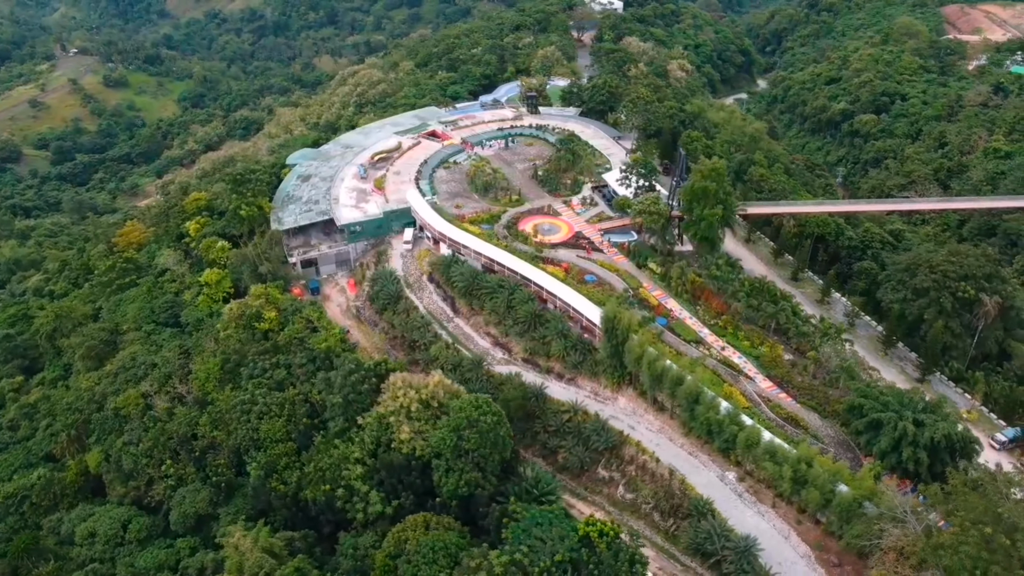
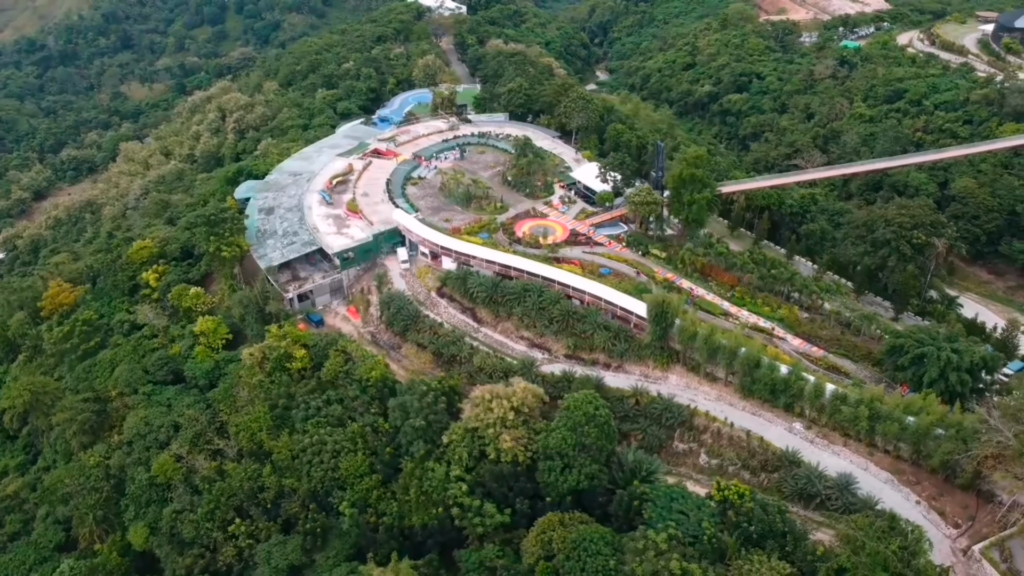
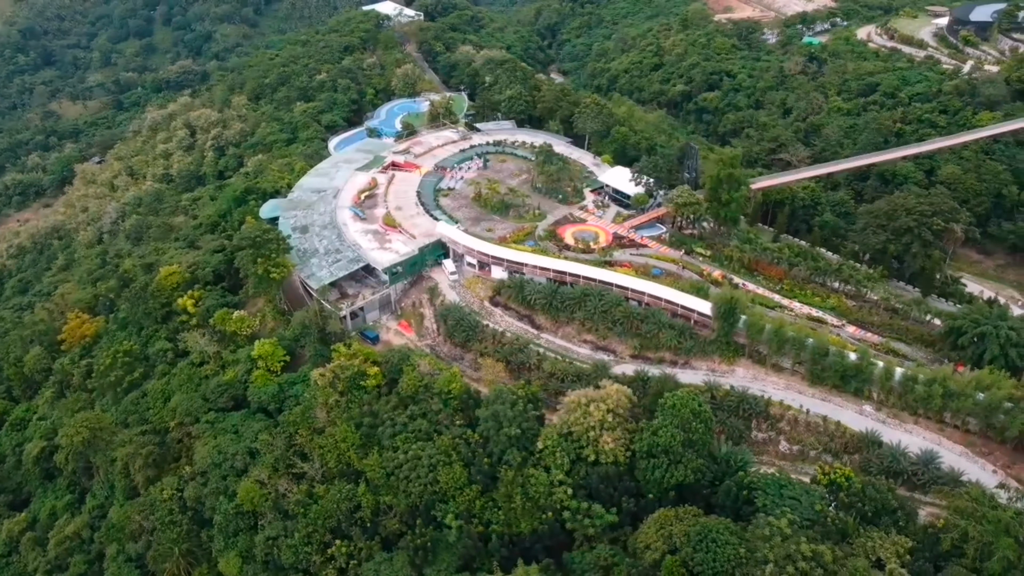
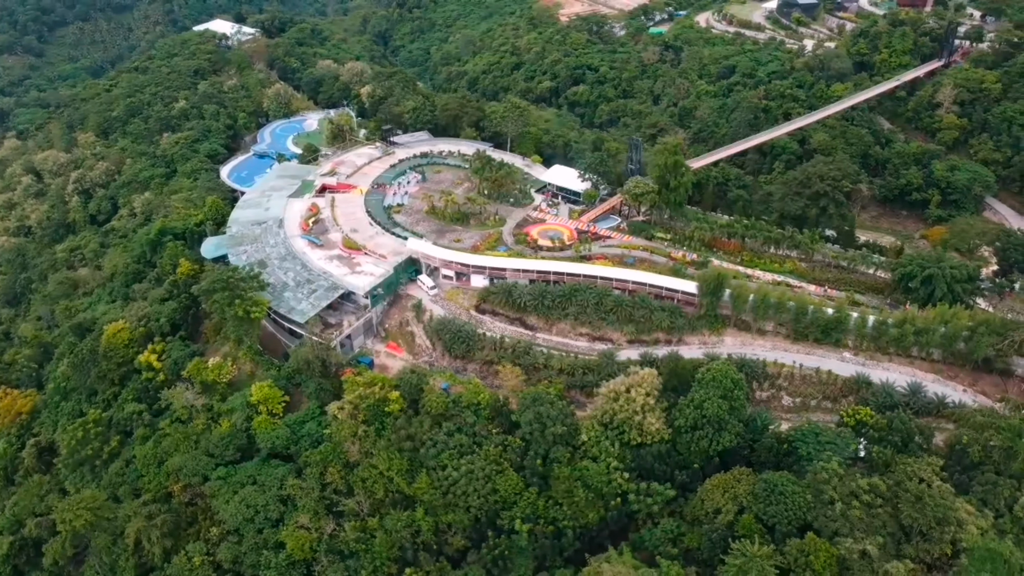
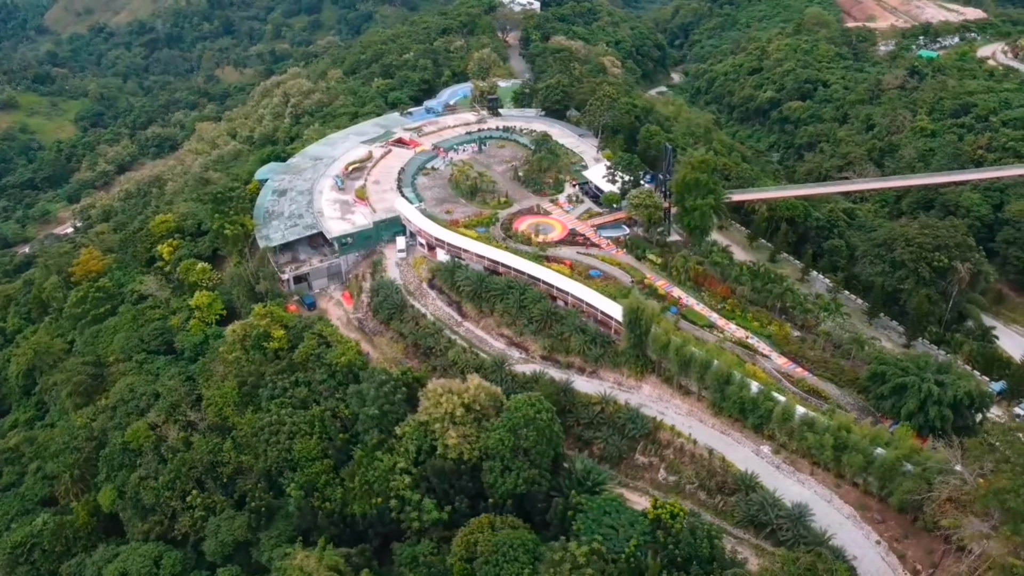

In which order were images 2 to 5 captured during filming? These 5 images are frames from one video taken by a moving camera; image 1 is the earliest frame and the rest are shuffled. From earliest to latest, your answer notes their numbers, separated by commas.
5, 2, 3, 4
